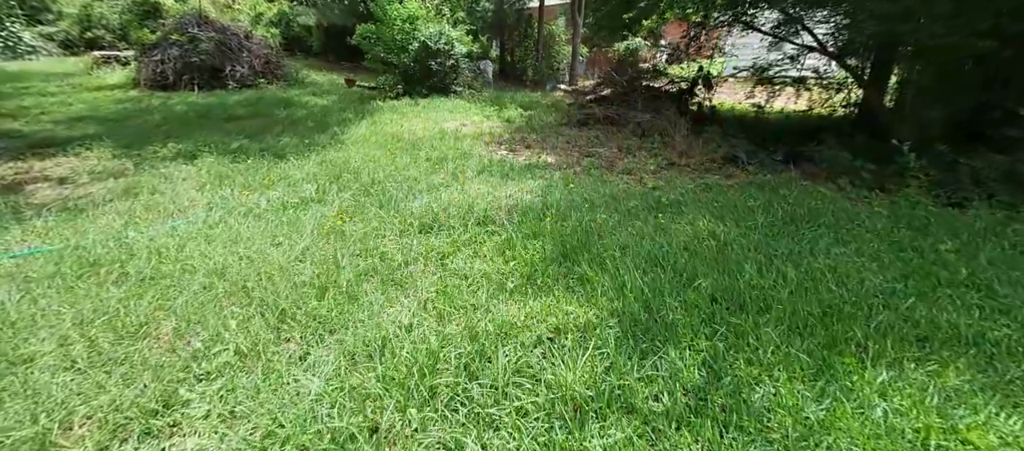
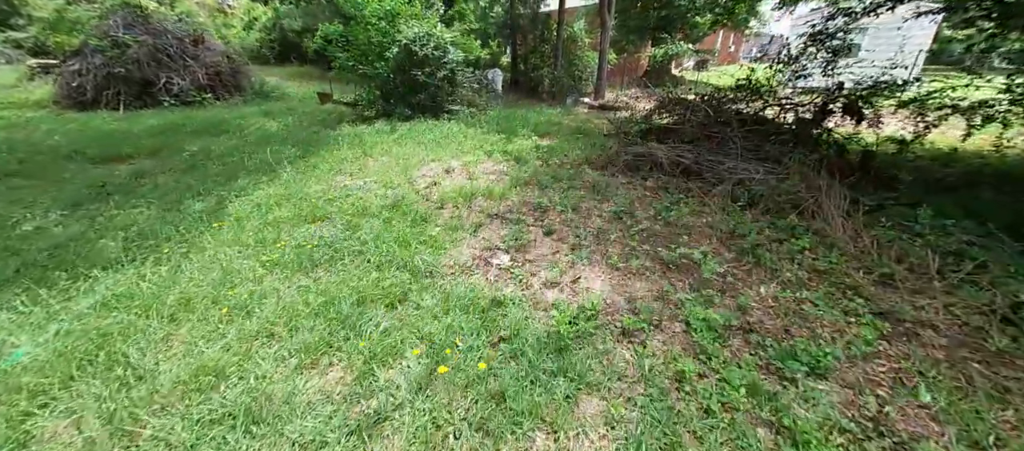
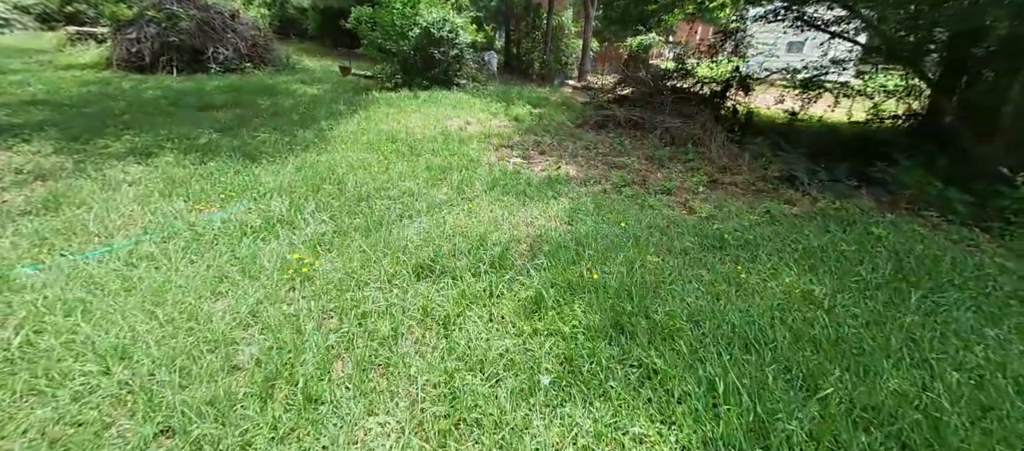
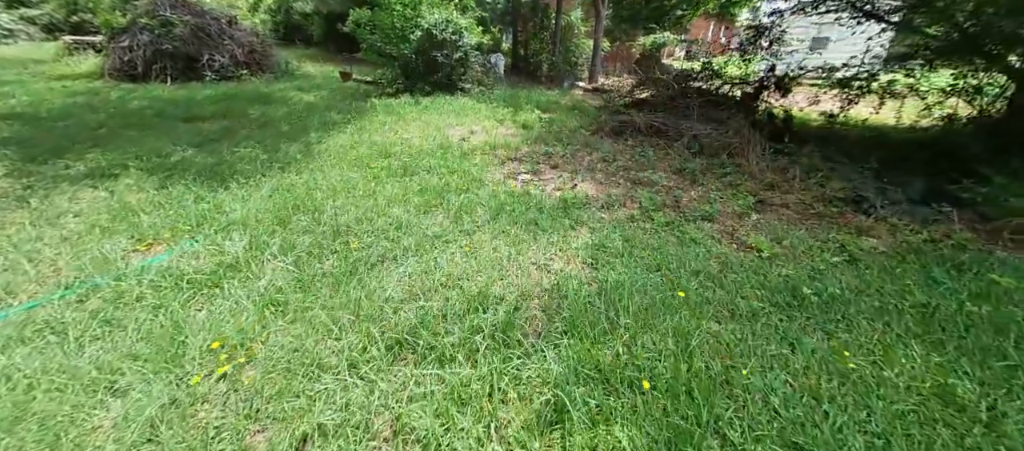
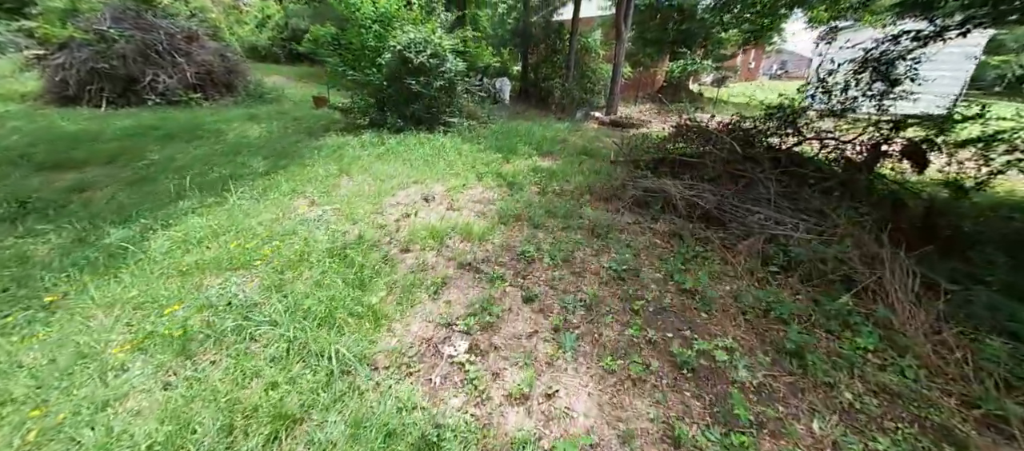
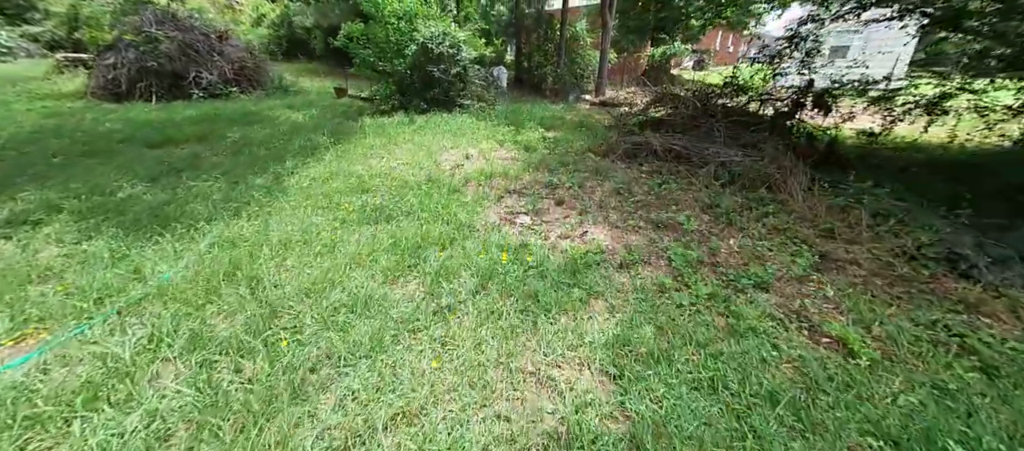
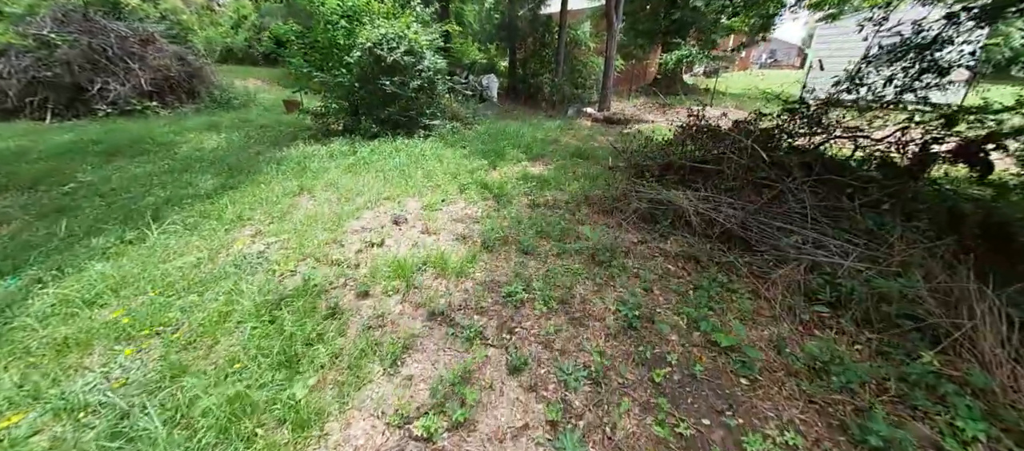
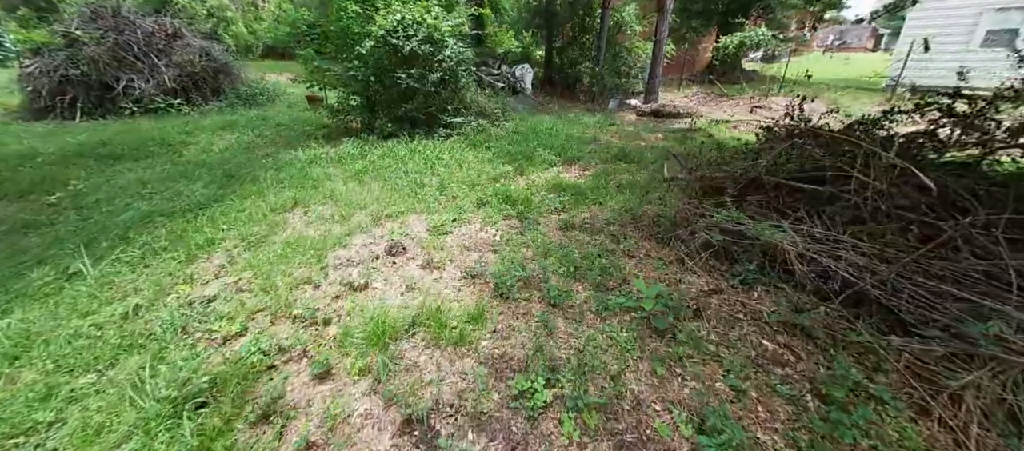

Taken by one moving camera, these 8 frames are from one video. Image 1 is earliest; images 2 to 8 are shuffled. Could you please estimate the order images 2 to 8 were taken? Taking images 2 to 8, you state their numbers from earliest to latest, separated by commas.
3, 4, 6, 2, 5, 7, 8
